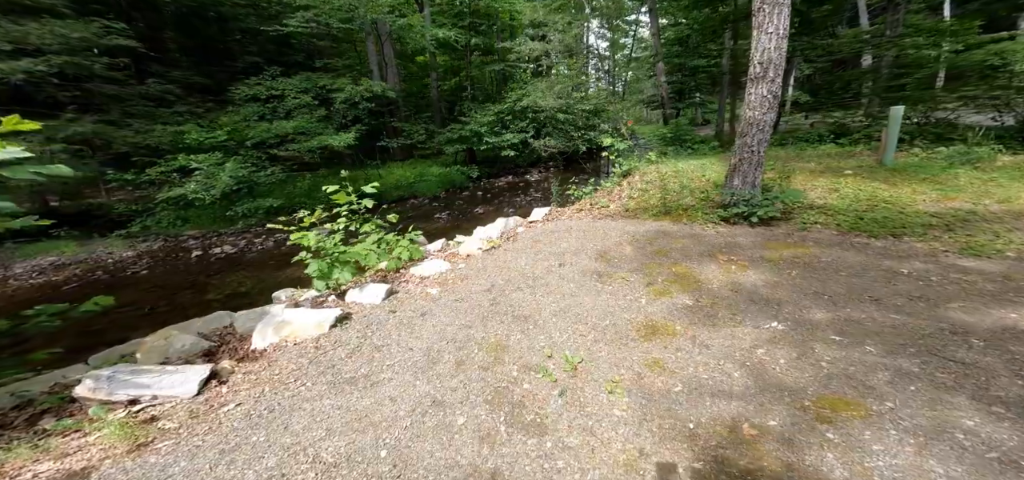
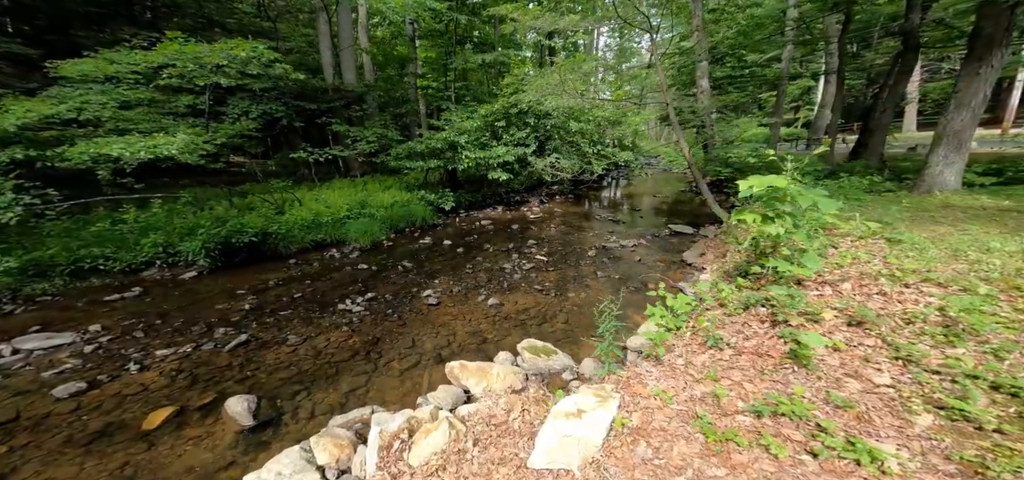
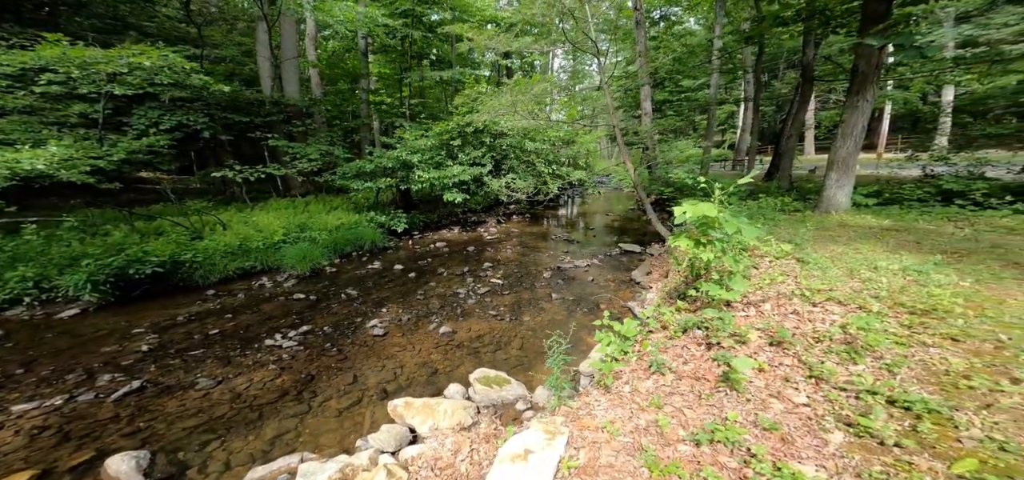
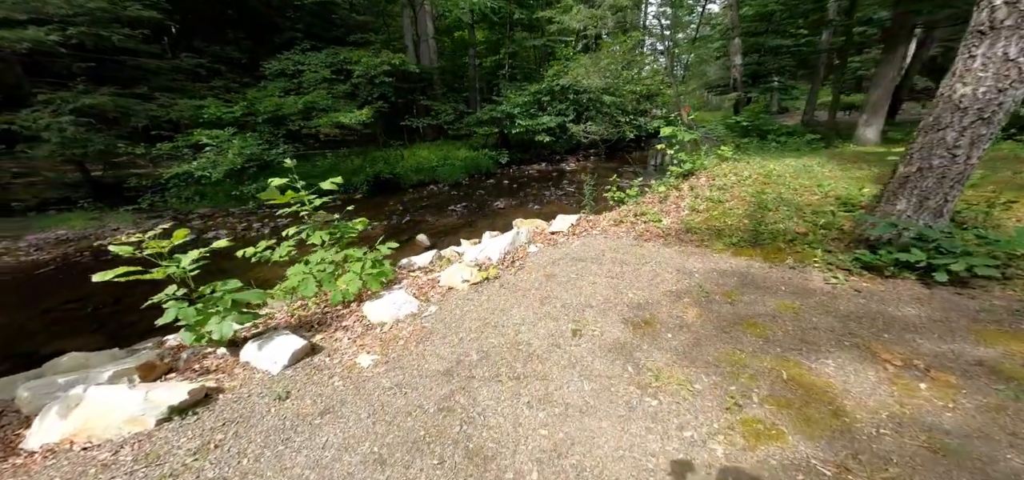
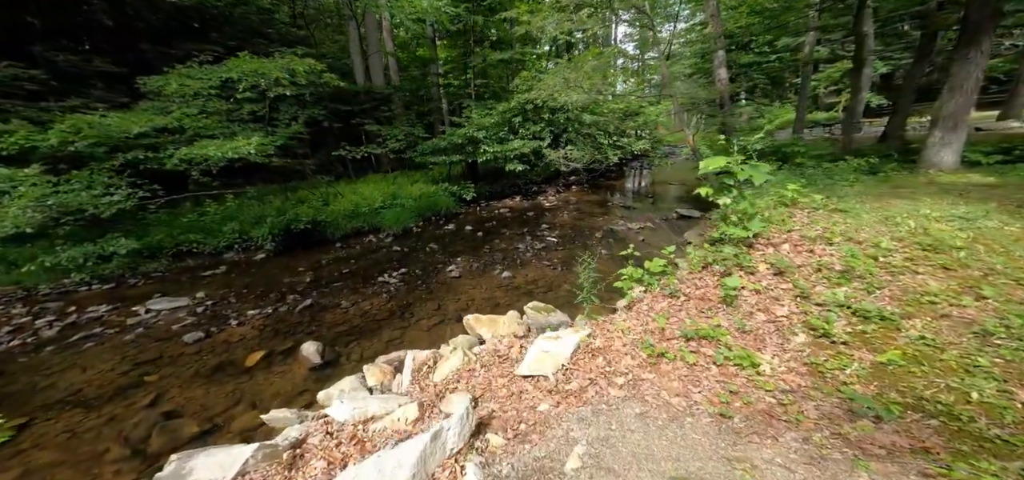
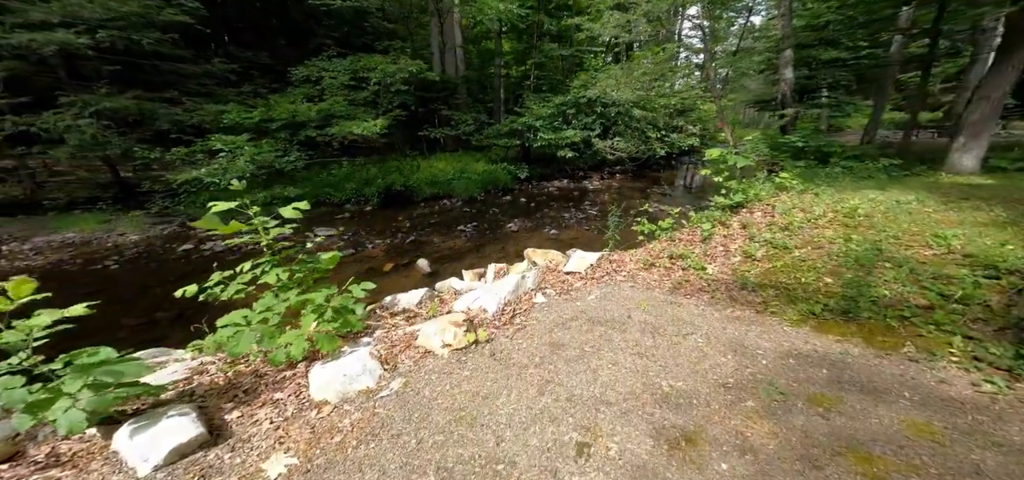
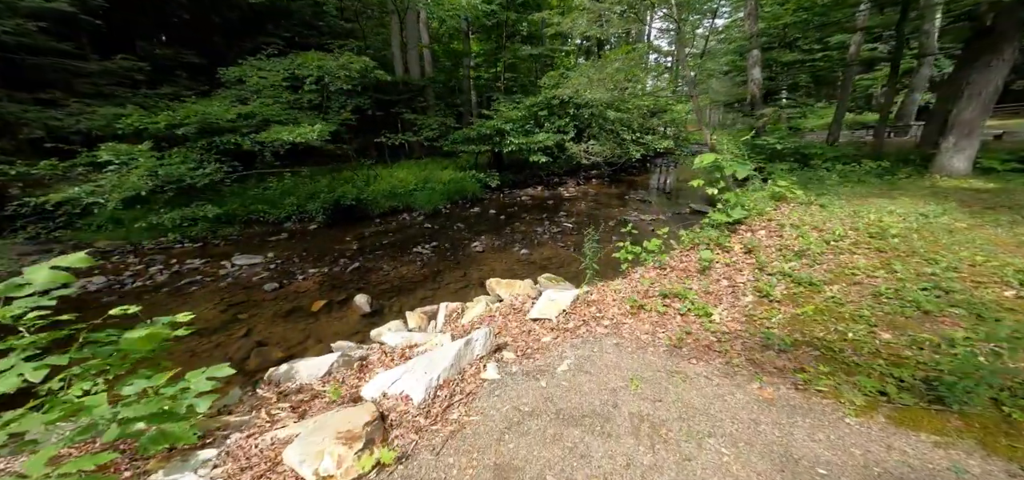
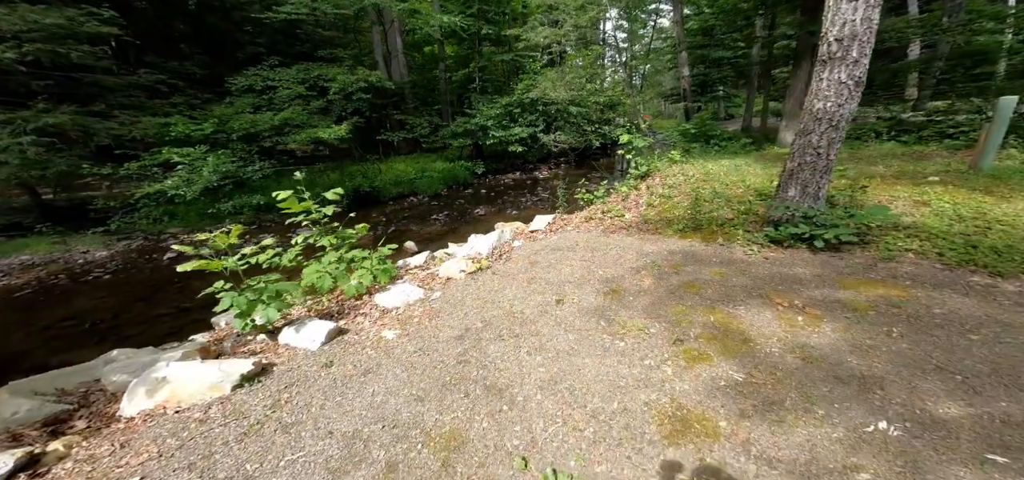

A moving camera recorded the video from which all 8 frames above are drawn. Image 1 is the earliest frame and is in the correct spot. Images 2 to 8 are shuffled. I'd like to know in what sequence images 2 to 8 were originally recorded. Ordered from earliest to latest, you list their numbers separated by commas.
8, 4, 6, 7, 5, 2, 3
